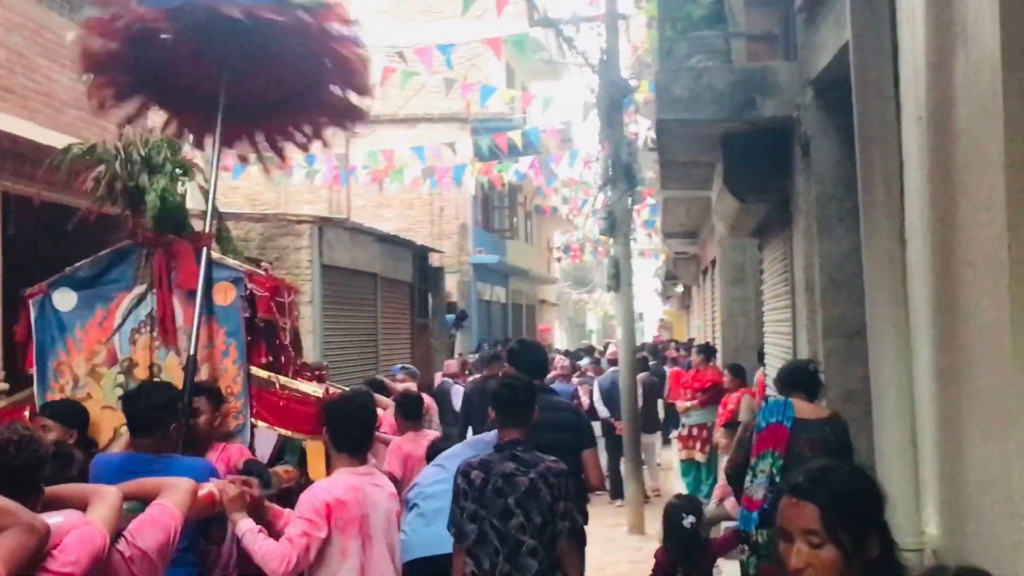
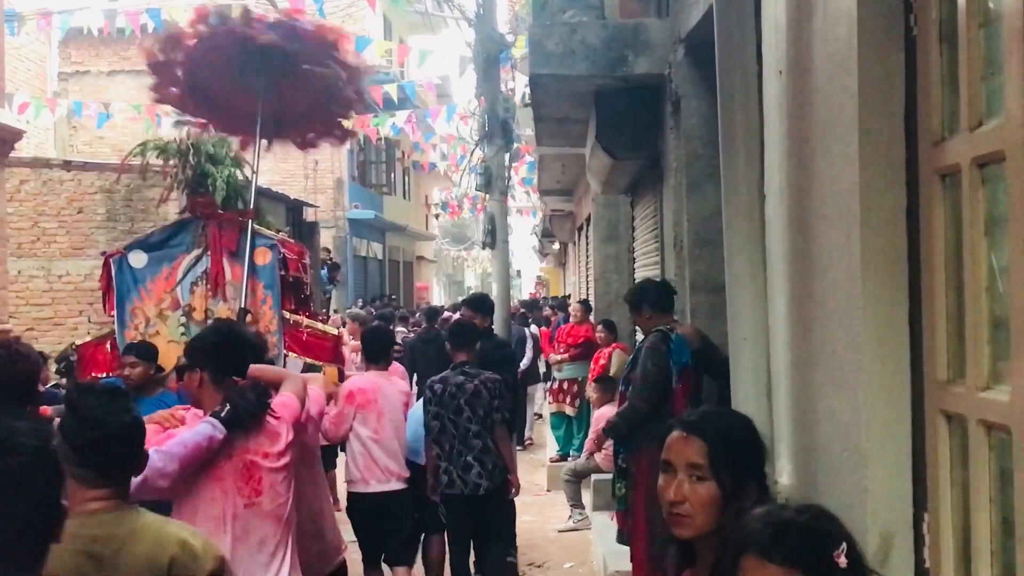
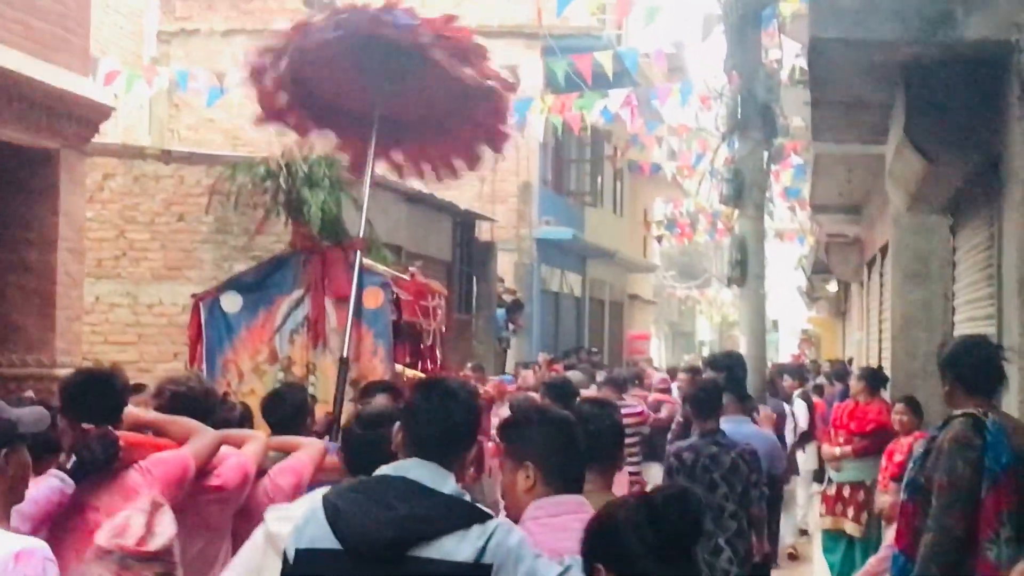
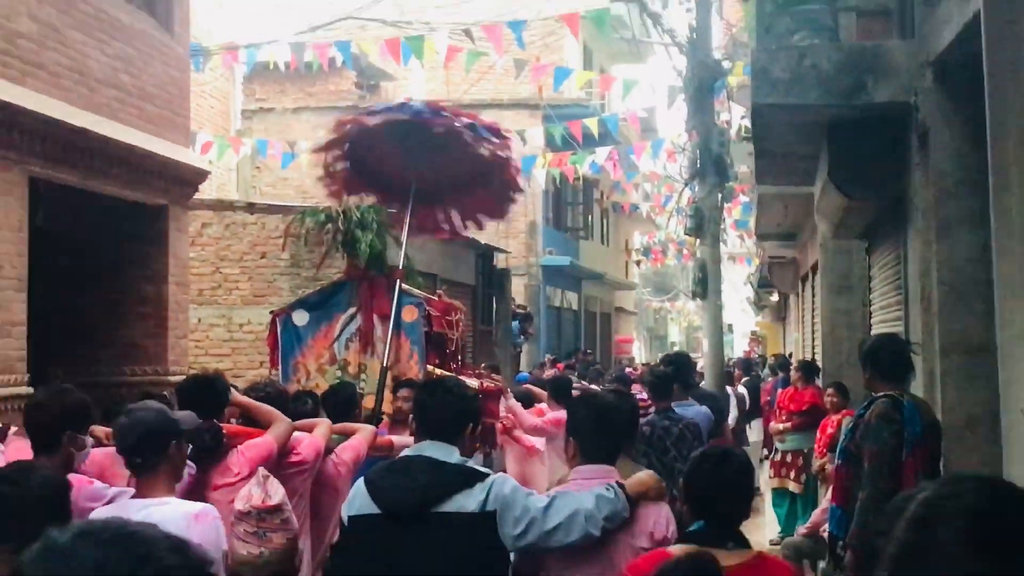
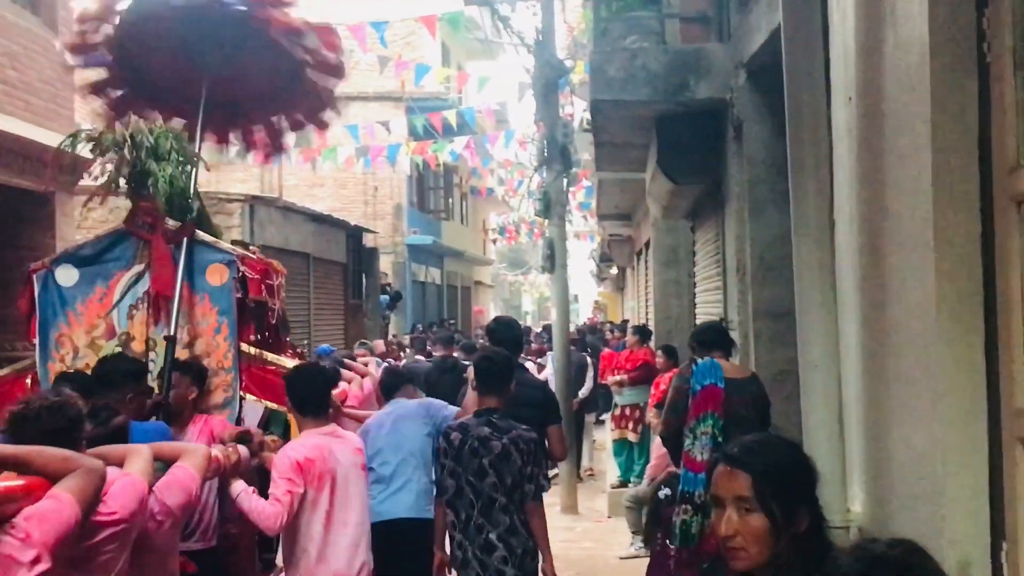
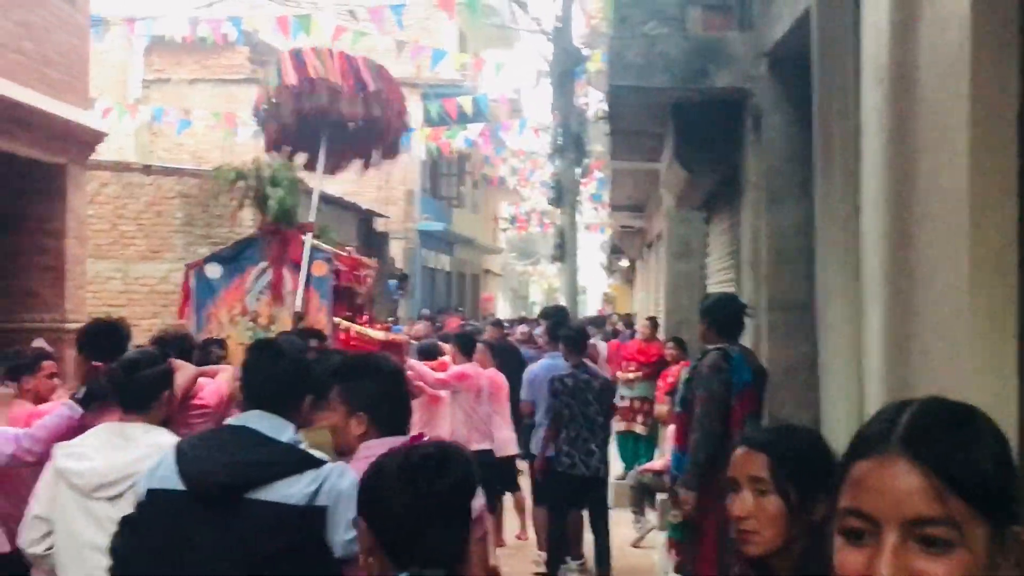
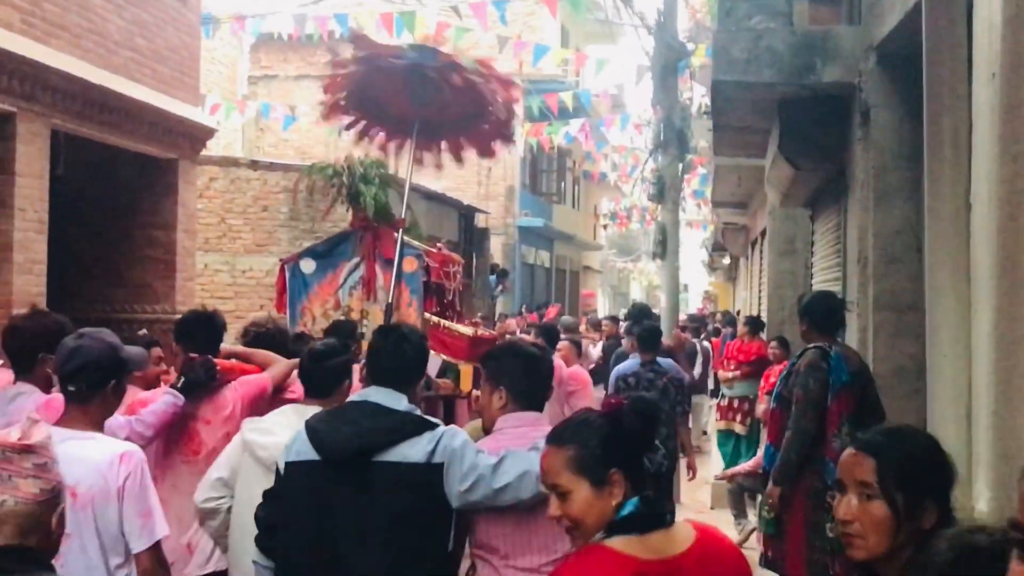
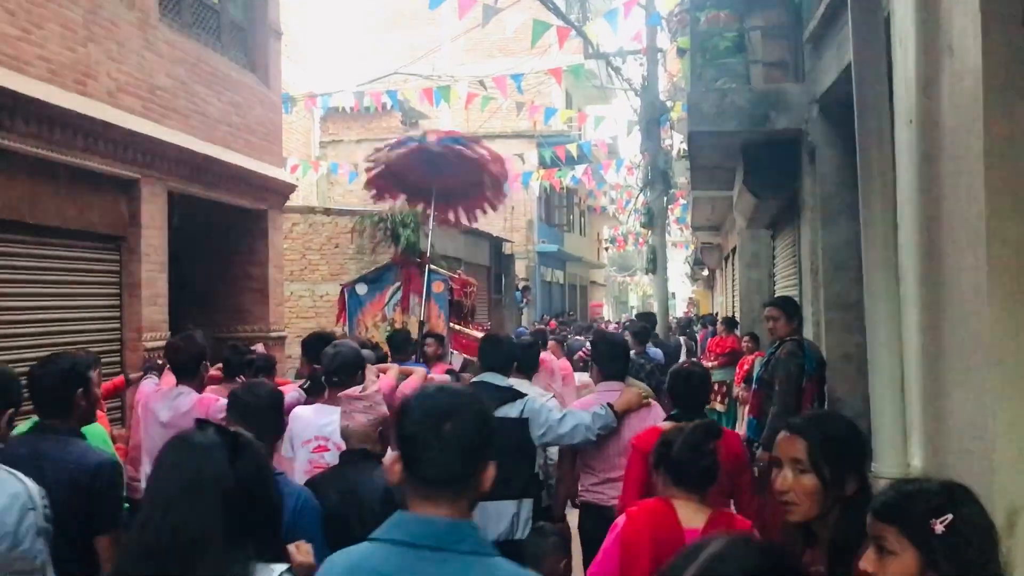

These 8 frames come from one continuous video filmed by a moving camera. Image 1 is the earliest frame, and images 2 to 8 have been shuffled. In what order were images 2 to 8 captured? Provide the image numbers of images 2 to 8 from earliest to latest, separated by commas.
5, 2, 6, 7, 3, 4, 8
